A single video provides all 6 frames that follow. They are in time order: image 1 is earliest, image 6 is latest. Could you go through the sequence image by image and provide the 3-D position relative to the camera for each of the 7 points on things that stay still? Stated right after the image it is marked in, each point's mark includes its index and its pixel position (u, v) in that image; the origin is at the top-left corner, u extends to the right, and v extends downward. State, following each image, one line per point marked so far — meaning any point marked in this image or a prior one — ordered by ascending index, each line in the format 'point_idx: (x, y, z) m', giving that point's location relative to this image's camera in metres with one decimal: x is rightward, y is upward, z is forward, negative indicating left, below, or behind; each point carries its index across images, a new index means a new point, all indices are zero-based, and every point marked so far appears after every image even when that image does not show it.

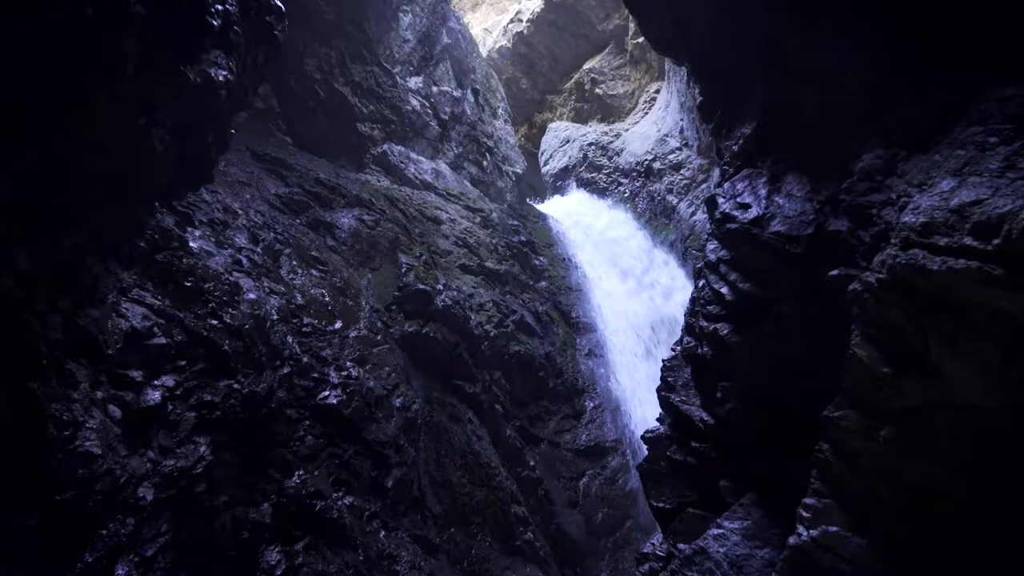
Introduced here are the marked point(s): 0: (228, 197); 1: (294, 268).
0: (-6.3, +1.9, +13.3) m
1: (-5.0, +0.4, +13.2) m
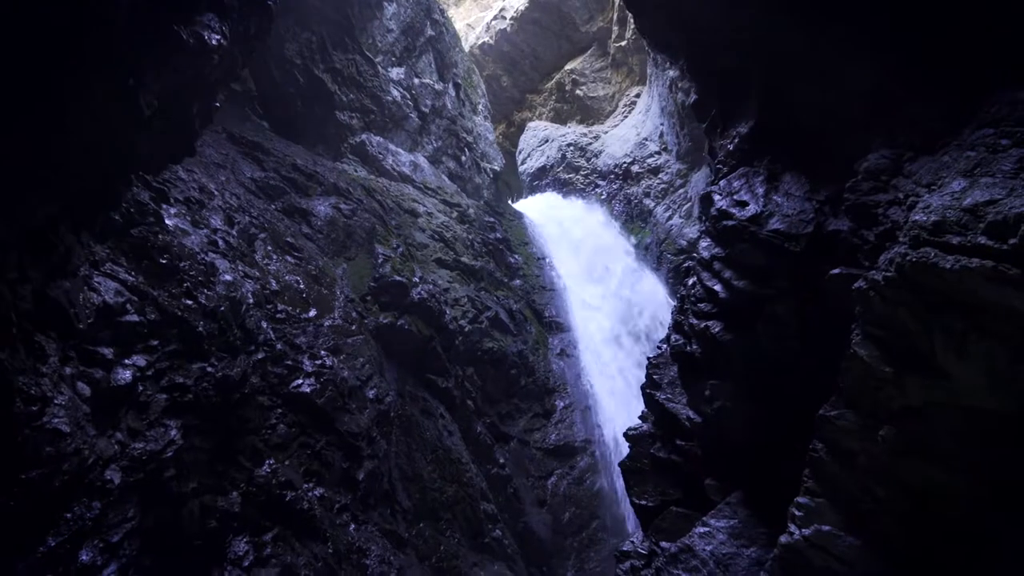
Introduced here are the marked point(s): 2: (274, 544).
0: (-6.6, +2.3, +12.9) m
1: (-5.3, +0.7, +12.8) m
2: (-3.7, -3.9, +9.1) m
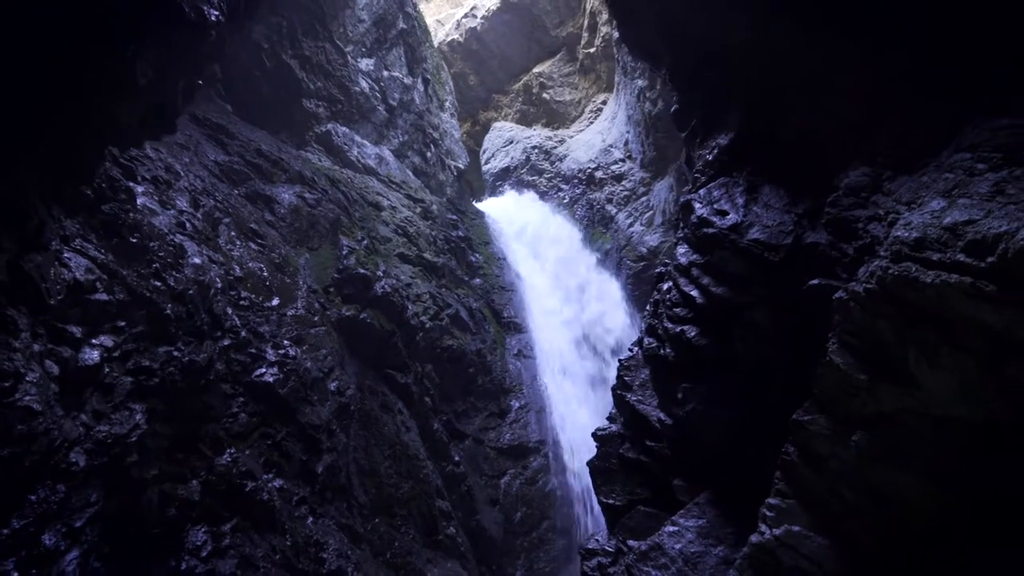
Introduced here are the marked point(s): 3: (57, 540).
0: (-7.1, +2.7, +12.4) m
1: (-5.8, +1.0, +12.5) m
2: (-4.2, -3.7, +8.9) m
3: (-5.1, -2.8, +6.9) m
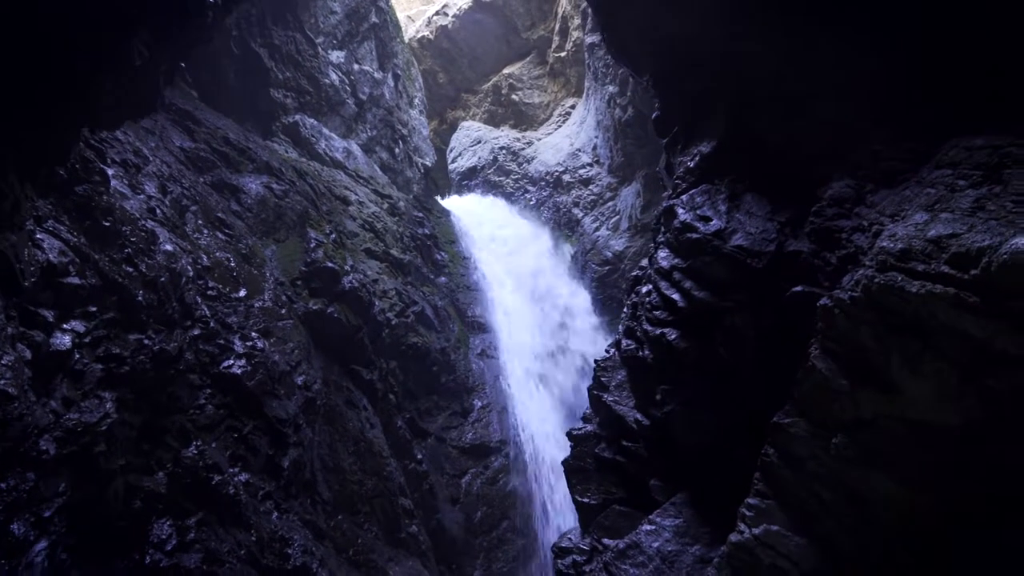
0: (-7.4, +3.0, +12.1) m
1: (-6.3, +1.2, +12.2) m
2: (-4.5, -3.5, +8.7) m
3: (-5.3, -2.6, +6.6) m
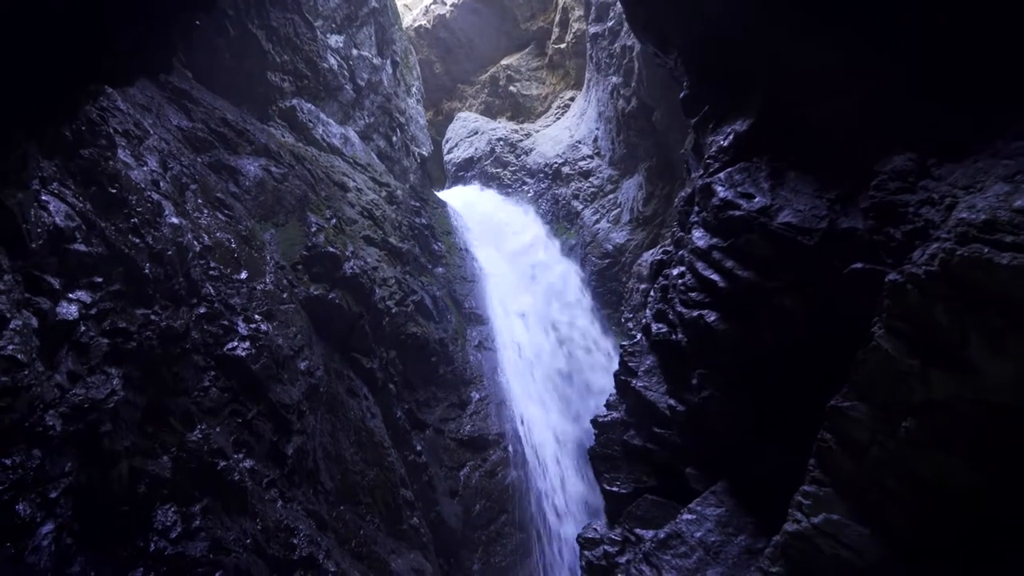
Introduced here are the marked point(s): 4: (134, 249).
0: (-7.0, +3.4, +11.5) m
1: (-5.9, +1.7, +11.7) m
2: (-4.1, -3.1, +8.3) m
3: (-4.9, -2.3, +6.1) m
4: (-5.3, +0.6, +8.4) m
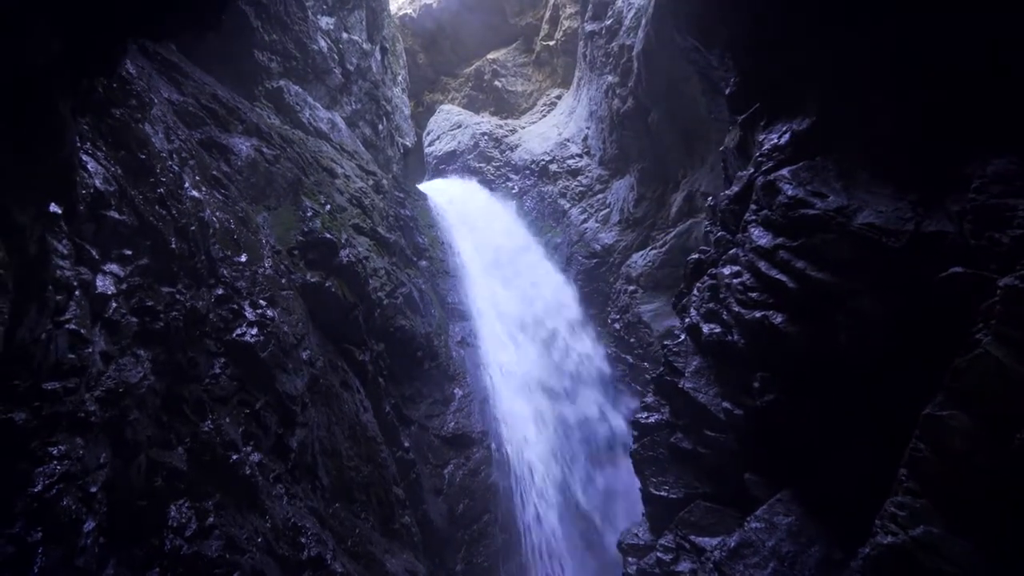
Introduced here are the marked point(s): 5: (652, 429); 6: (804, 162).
0: (-6.3, +3.8, +10.7) m
1: (-5.3, +2.0, +10.9) m
2: (-3.5, -2.8, +7.6) m
3: (-4.1, -2.0, +5.4) m
4: (-4.5, +0.9, +7.7) m
5: (+2.1, -2.2, +9.5) m
6: (+4.0, +1.7, +8.3) m
